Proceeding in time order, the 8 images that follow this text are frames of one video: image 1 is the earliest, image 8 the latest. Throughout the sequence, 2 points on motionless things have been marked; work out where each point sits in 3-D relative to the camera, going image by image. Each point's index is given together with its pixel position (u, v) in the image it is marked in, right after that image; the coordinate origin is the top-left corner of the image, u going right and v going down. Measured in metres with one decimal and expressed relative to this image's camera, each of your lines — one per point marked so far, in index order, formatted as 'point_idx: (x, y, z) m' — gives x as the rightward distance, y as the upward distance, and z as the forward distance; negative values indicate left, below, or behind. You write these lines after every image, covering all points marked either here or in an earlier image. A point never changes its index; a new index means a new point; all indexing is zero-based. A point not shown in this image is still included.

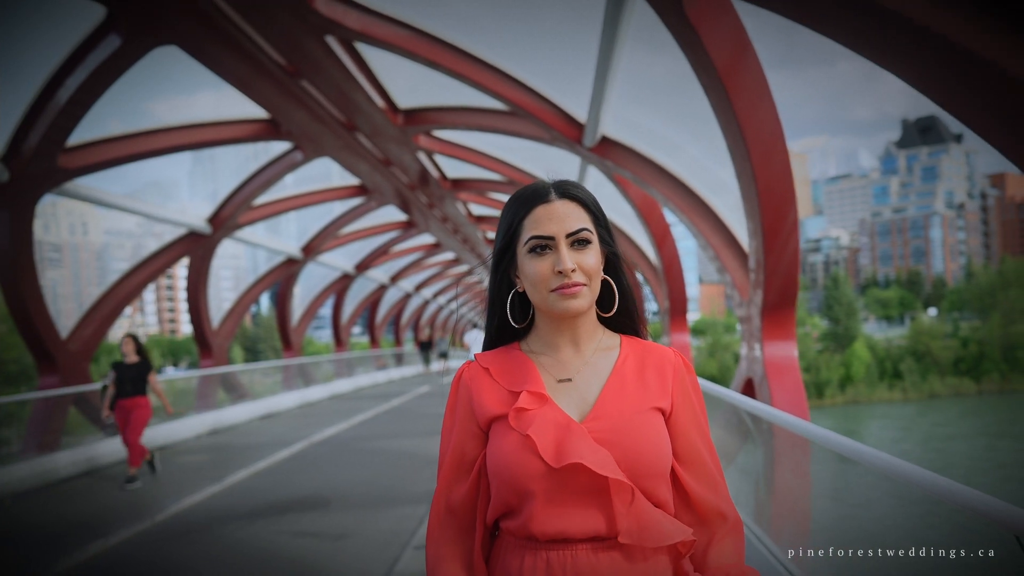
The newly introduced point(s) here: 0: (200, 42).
0: (-4.5, +3.3, +9.1) m
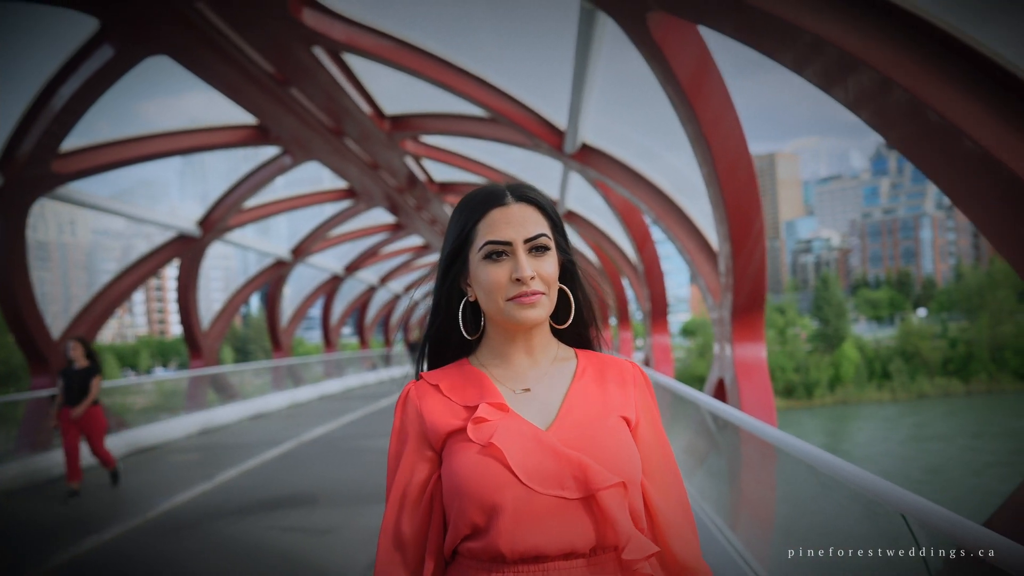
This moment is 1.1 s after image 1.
0: (-4.2, +3.2, +8.6) m
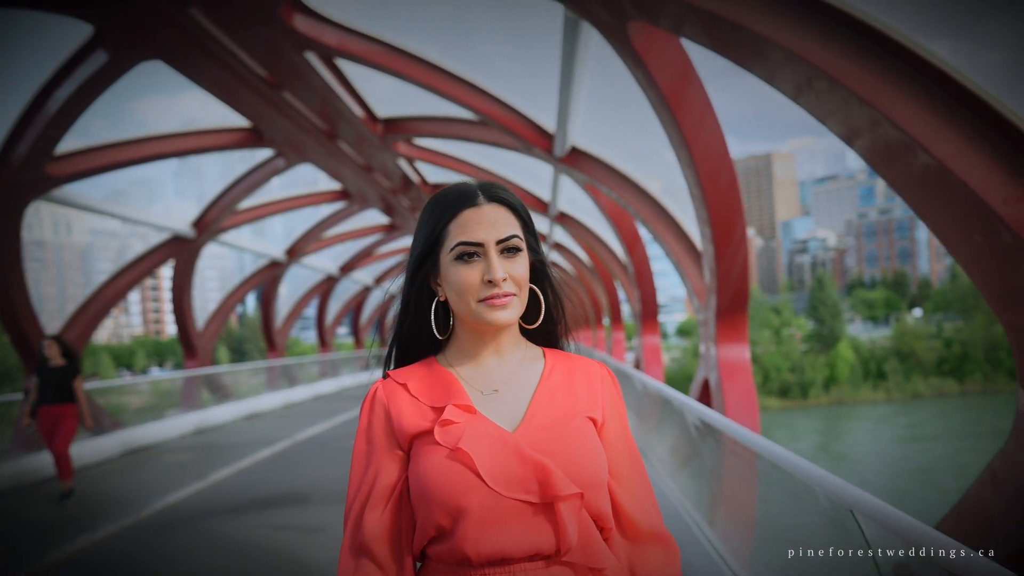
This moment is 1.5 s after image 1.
0: (-4.4, +3.1, +8.7) m
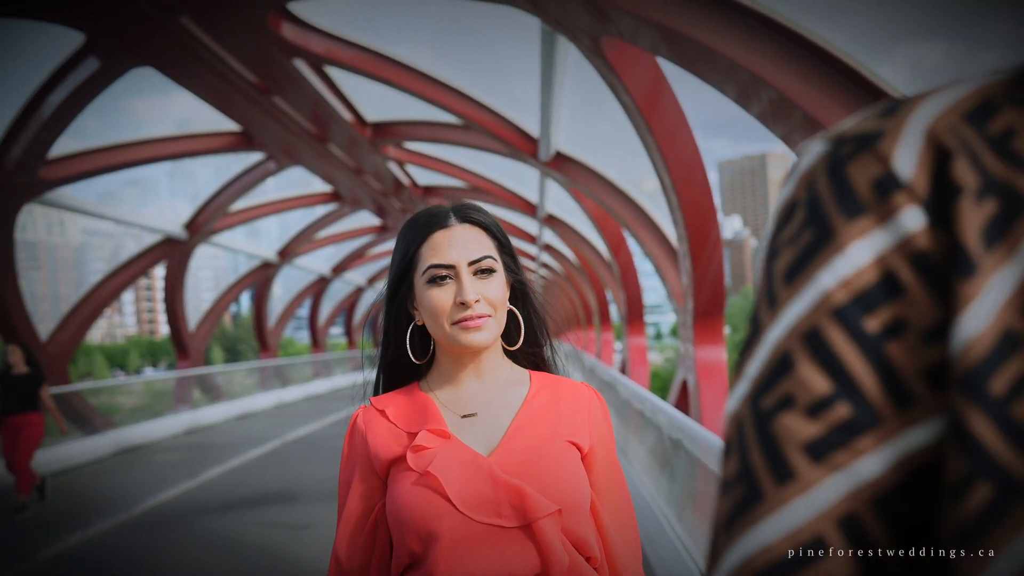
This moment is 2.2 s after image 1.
0: (-4.6, +3.1, +8.9) m
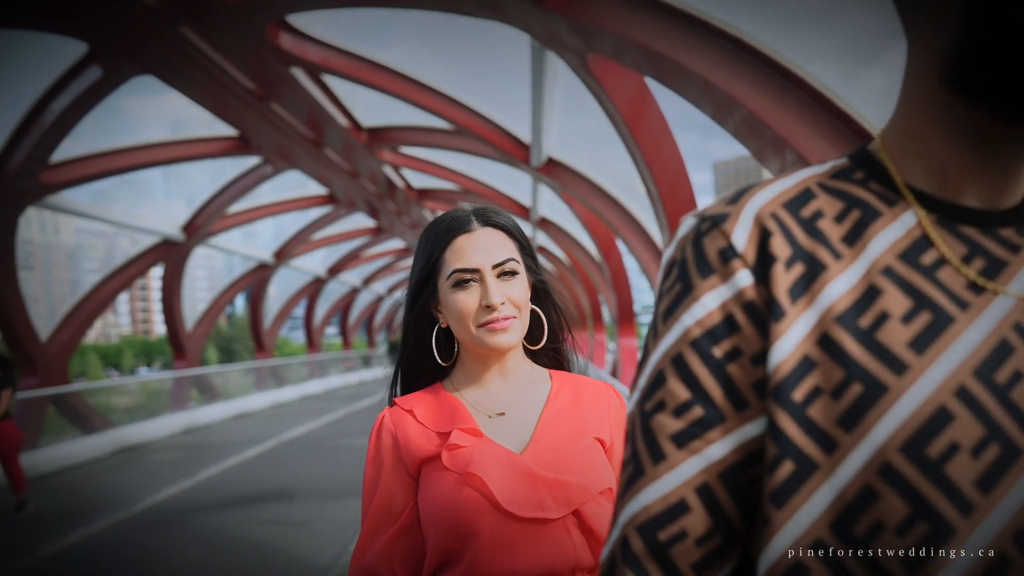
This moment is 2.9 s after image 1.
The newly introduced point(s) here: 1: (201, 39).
0: (-4.7, +3.1, +9.1) m
1: (-4.0, +3.2, +8.5) m
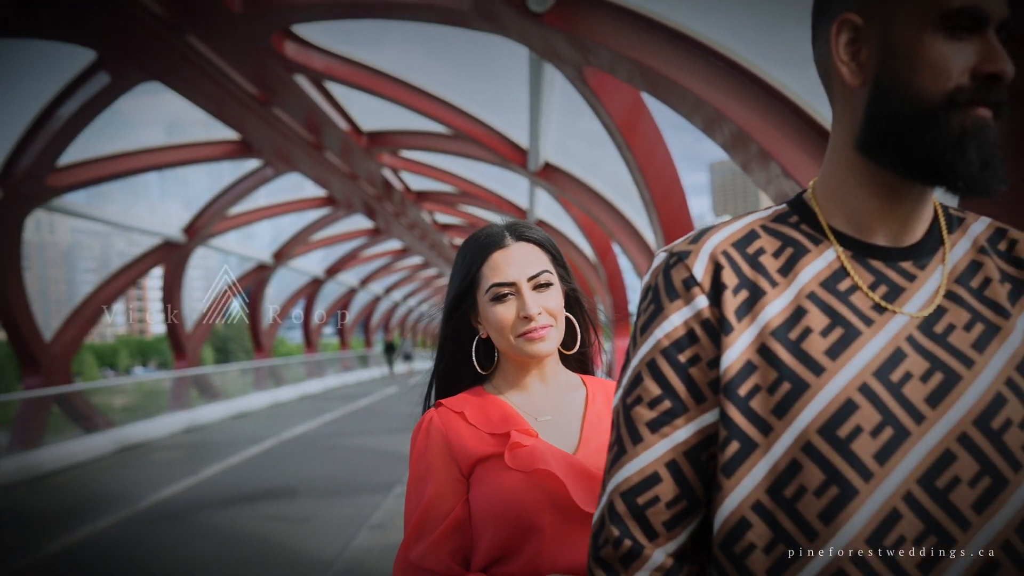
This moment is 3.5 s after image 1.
0: (-4.7, +3.0, +9.4) m
1: (-4.0, +3.1, +8.8) m
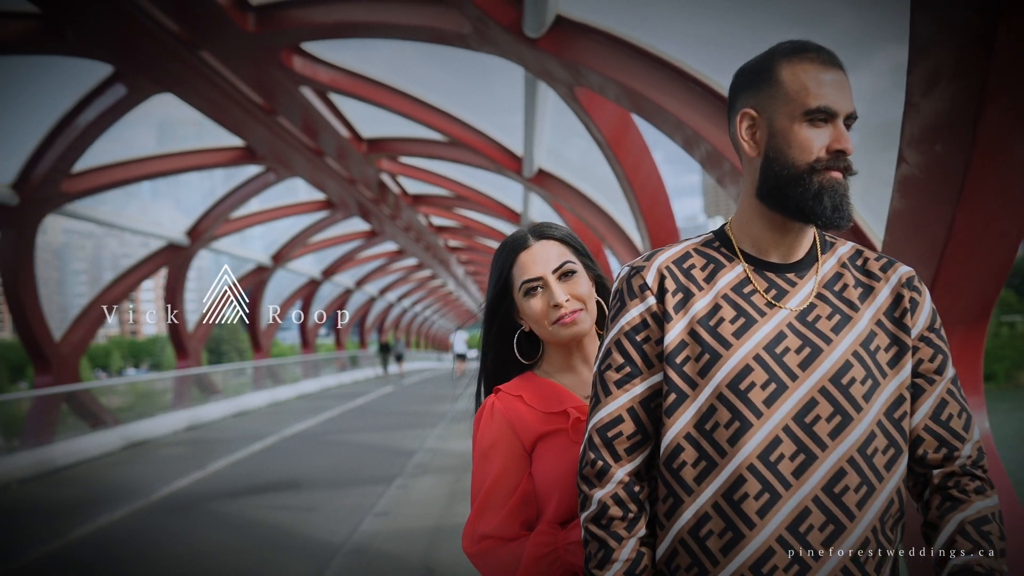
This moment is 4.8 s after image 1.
0: (-4.8, +3.0, +9.9) m
1: (-4.1, +3.1, +9.3) m
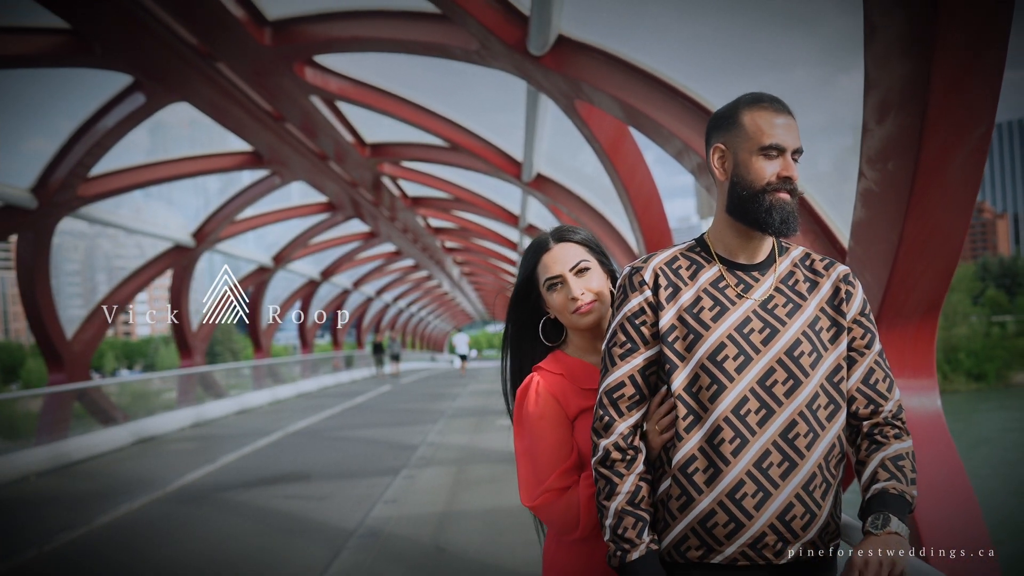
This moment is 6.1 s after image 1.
0: (-4.8, +3.0, +10.3) m
1: (-4.0, +3.1, +9.8) m
